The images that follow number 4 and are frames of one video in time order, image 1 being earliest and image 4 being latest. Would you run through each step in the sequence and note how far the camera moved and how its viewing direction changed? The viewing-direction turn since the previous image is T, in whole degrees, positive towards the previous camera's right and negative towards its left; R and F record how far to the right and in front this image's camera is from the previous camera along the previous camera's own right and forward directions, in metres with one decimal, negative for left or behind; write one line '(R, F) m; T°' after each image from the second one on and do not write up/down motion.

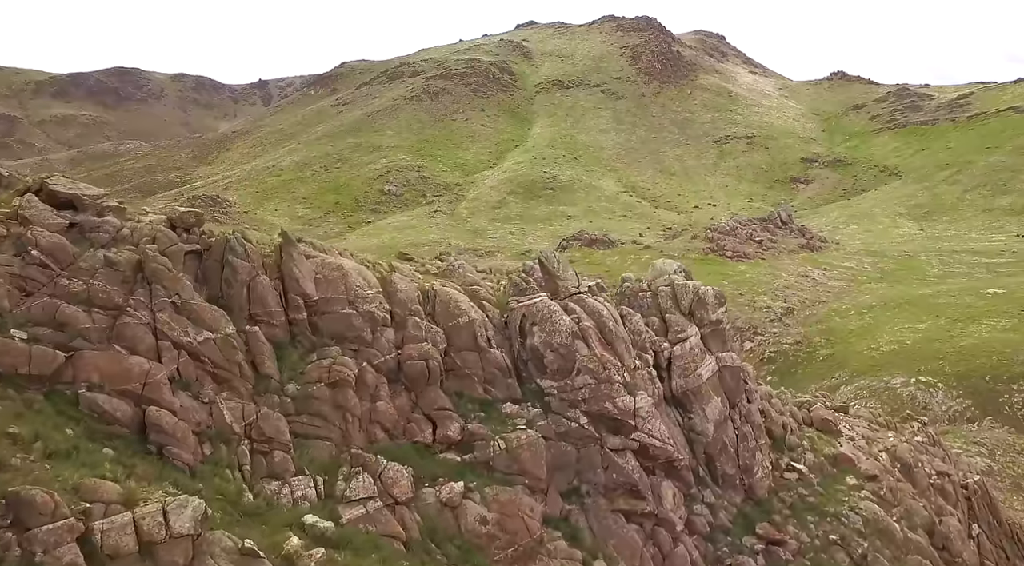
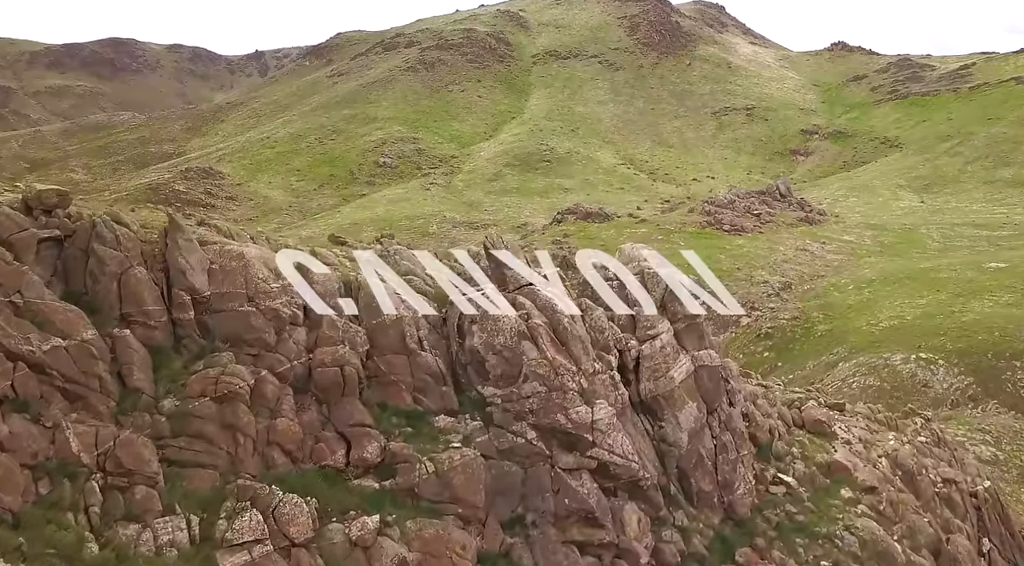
(+1.3, +3.9) m; 0°
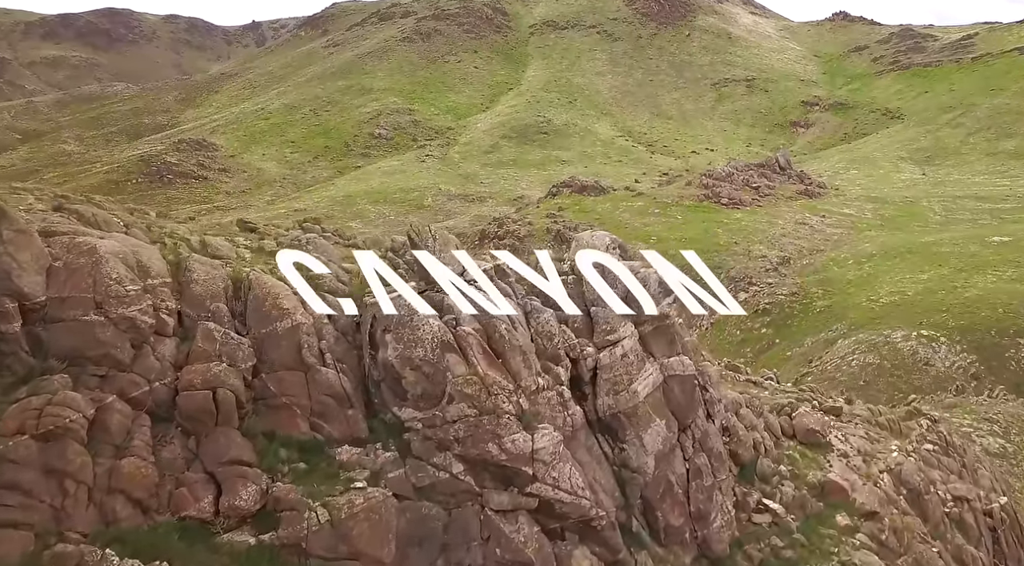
(+1.3, +4.1) m; 0°
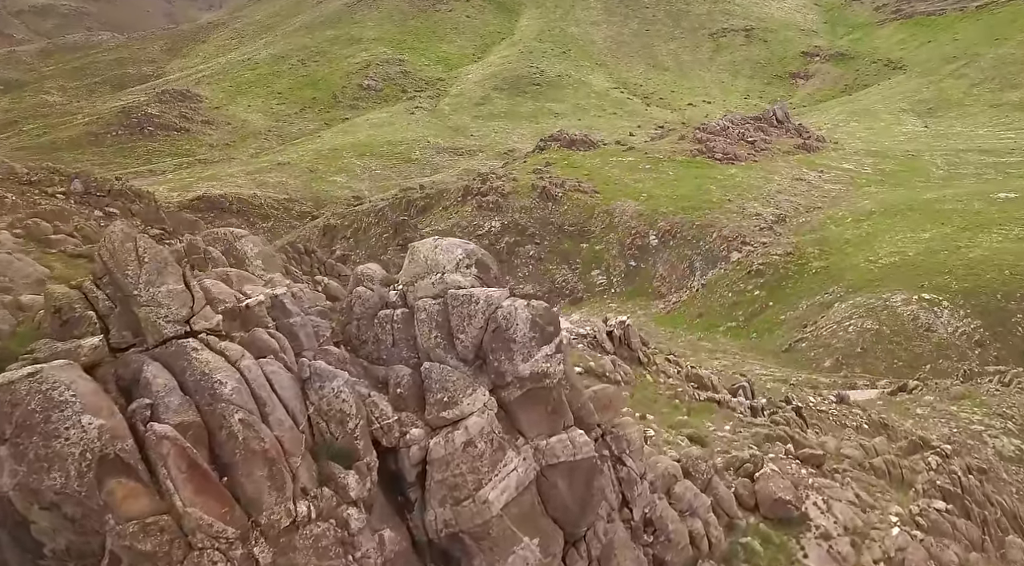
(+2.8, +8.0) m; 0°
